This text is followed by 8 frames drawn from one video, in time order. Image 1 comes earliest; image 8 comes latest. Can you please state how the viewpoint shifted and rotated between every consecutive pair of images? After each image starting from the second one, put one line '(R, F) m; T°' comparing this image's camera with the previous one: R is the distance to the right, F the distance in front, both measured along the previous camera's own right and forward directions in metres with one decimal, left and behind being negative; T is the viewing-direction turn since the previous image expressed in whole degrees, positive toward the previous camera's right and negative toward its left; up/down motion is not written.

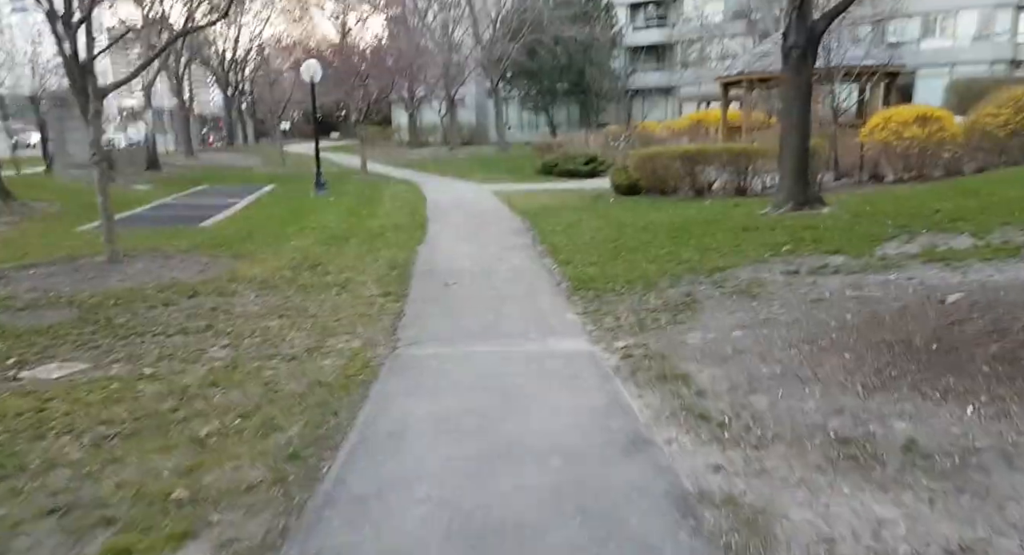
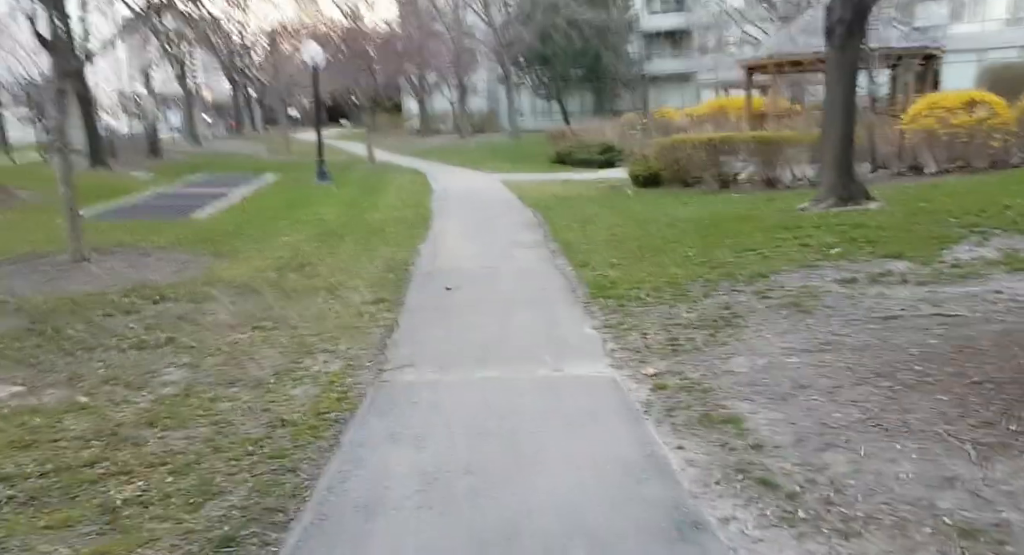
(0.0, +1.1) m; -1°
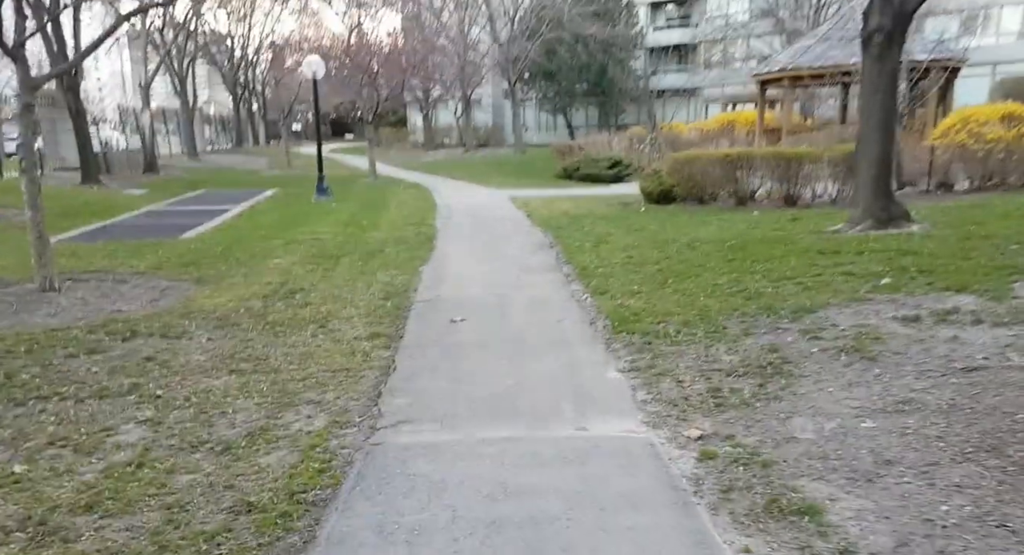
(-0.1, +0.8) m; 0°
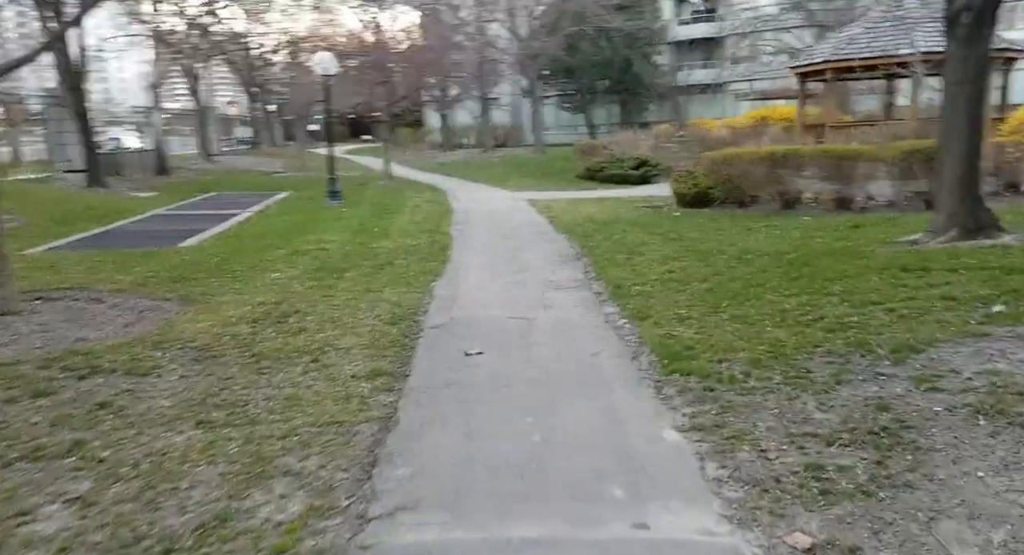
(-0.1, +1.2) m; -1°
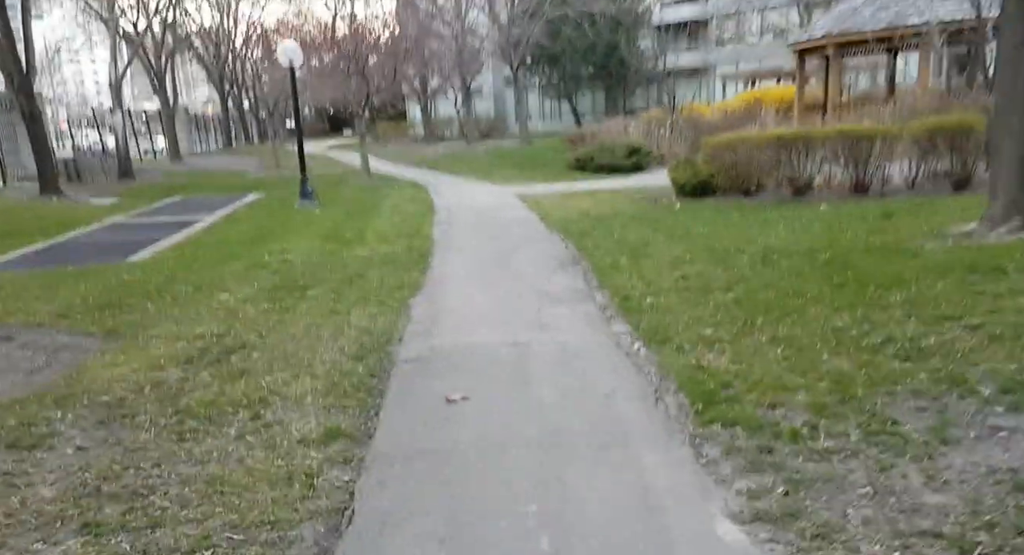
(0.0, +1.3) m; +1°
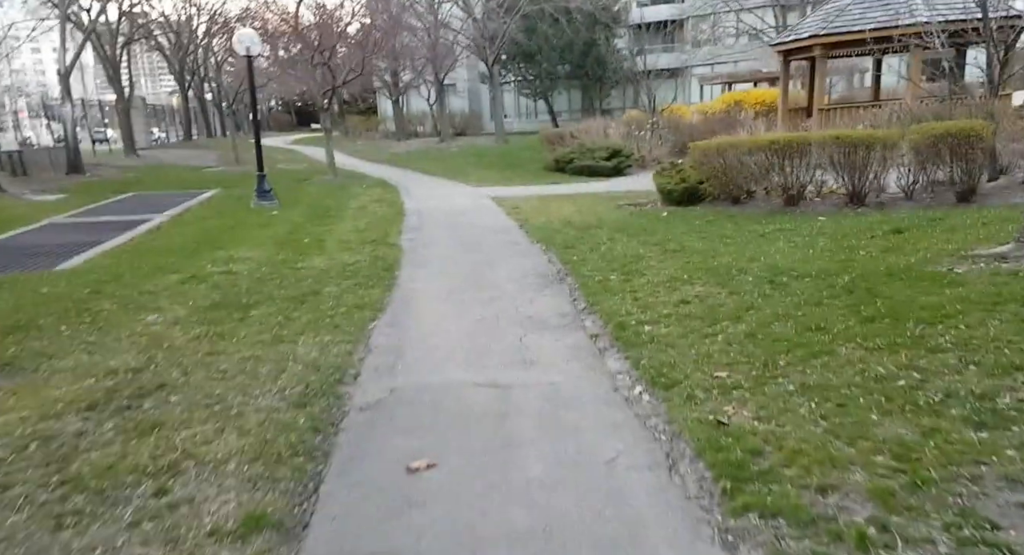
(0.0, +1.0) m; +2°
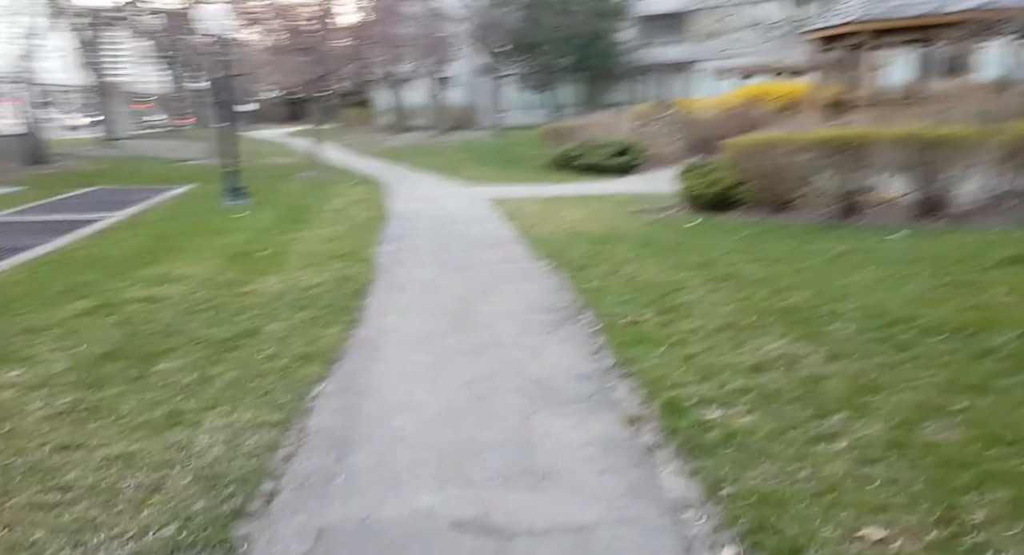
(0.0, +2.0) m; 0°
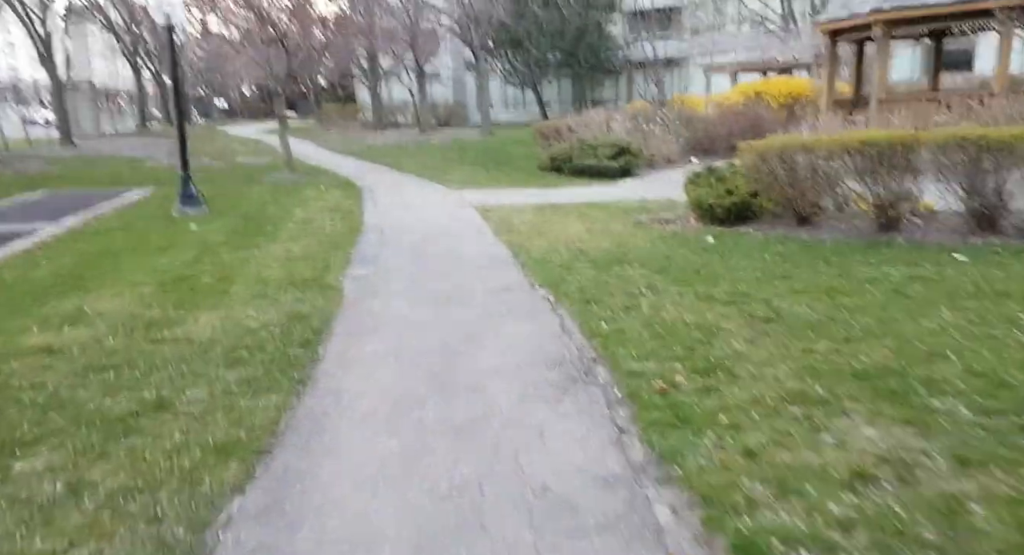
(-0.1, +1.4) m; +1°
